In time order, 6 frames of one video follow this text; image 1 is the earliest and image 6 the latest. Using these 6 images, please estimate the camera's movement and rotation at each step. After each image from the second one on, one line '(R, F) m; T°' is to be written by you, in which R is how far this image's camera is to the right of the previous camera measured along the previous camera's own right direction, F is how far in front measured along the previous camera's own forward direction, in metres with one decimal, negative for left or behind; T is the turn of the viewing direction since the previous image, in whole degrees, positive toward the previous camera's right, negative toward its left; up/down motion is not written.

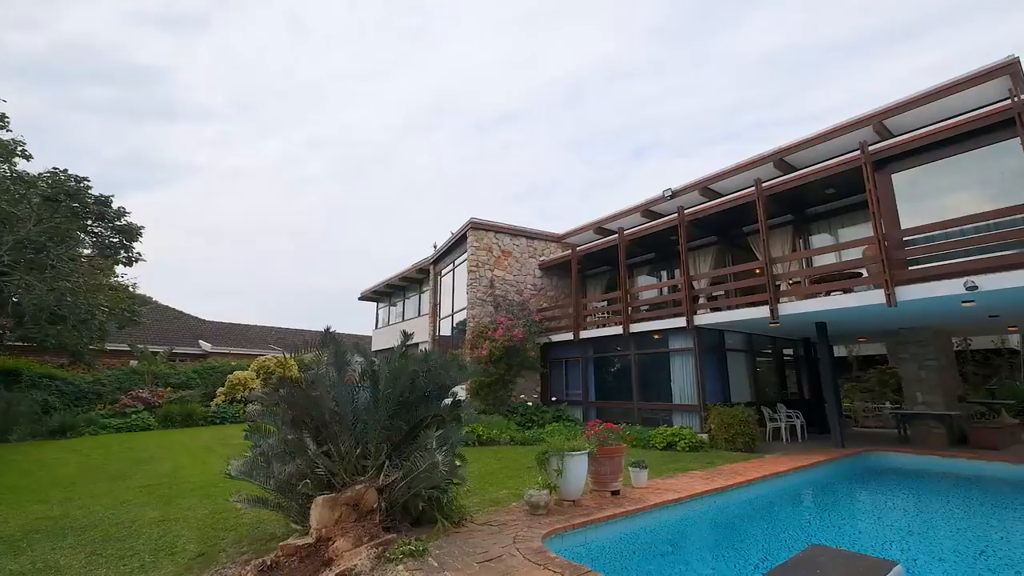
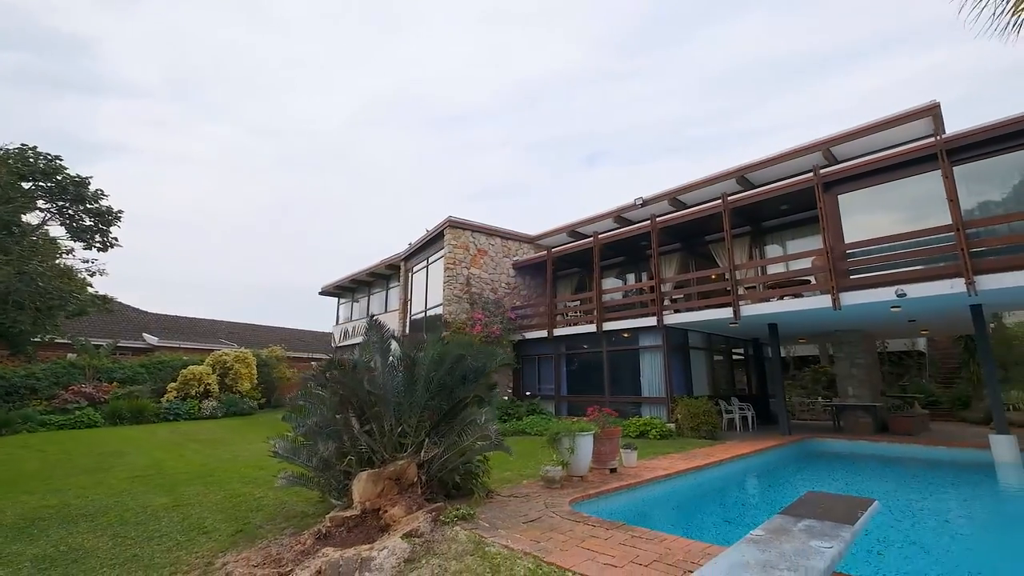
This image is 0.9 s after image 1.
(-0.9, -0.4) m; +6°
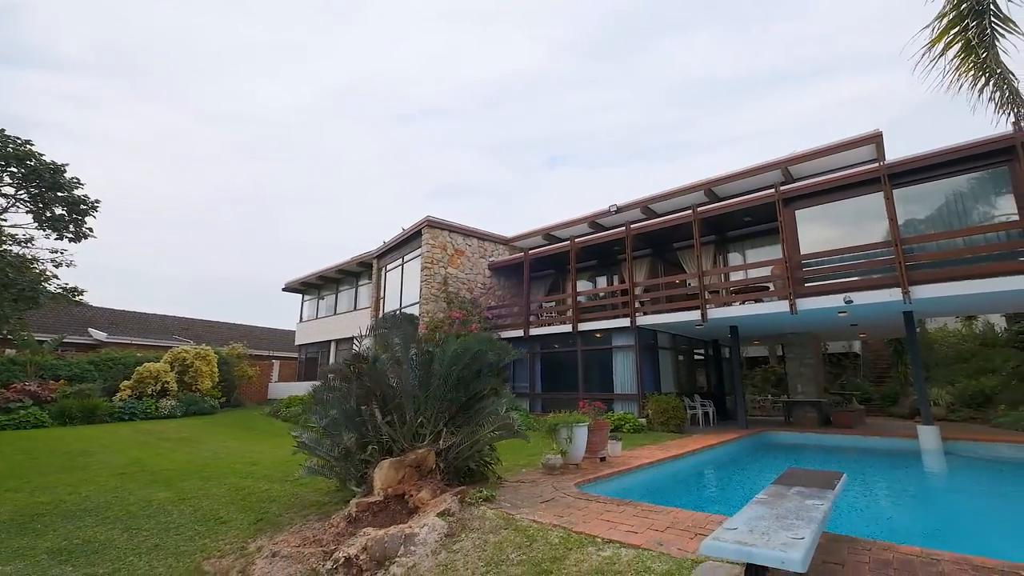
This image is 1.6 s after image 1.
(-0.6, -0.4) m; +5°
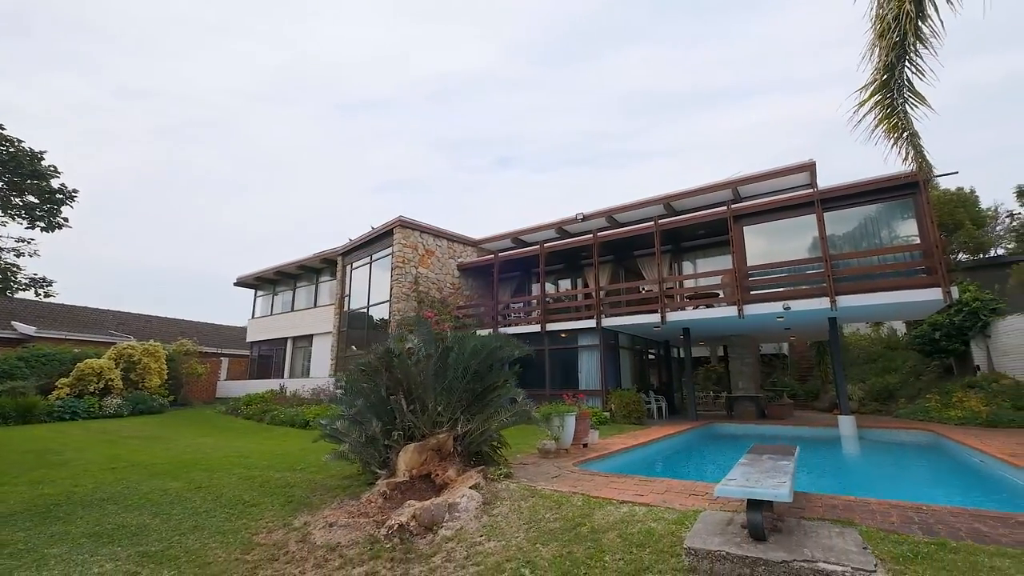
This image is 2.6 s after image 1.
(-0.8, -0.6) m; +7°
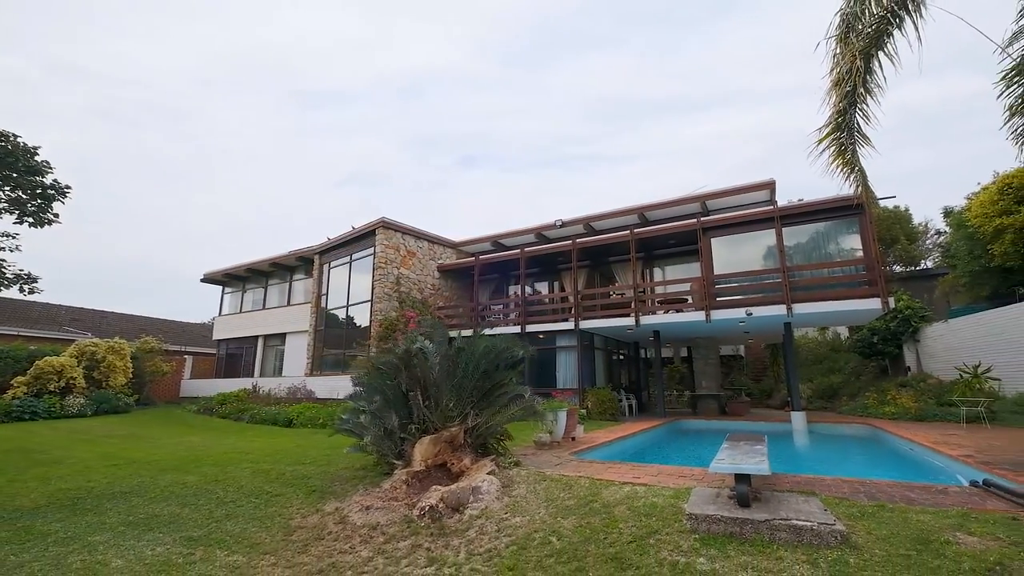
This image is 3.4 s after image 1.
(-0.6, -0.5) m; +5°
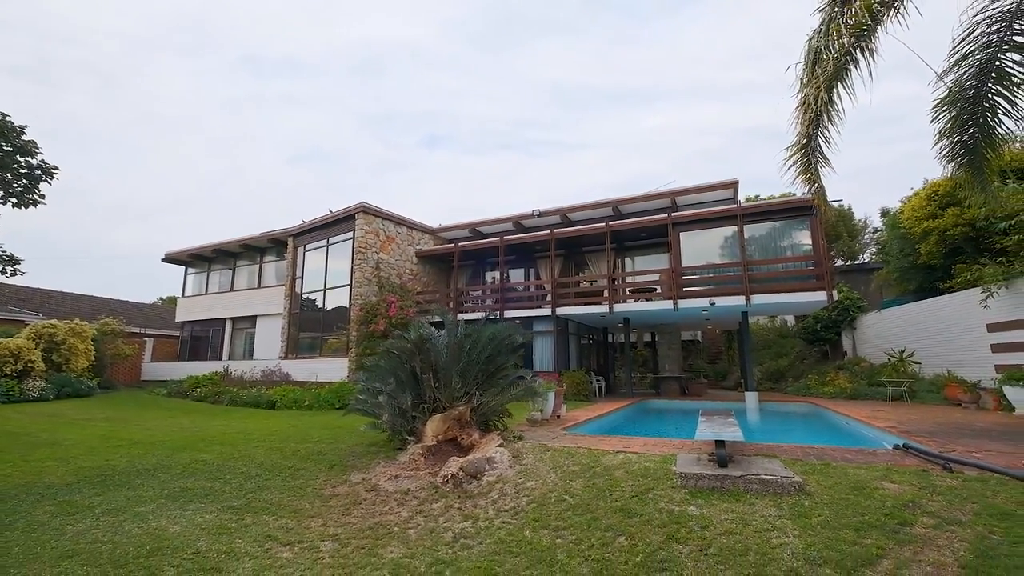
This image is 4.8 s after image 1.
(-0.6, -0.6) m; +5°
